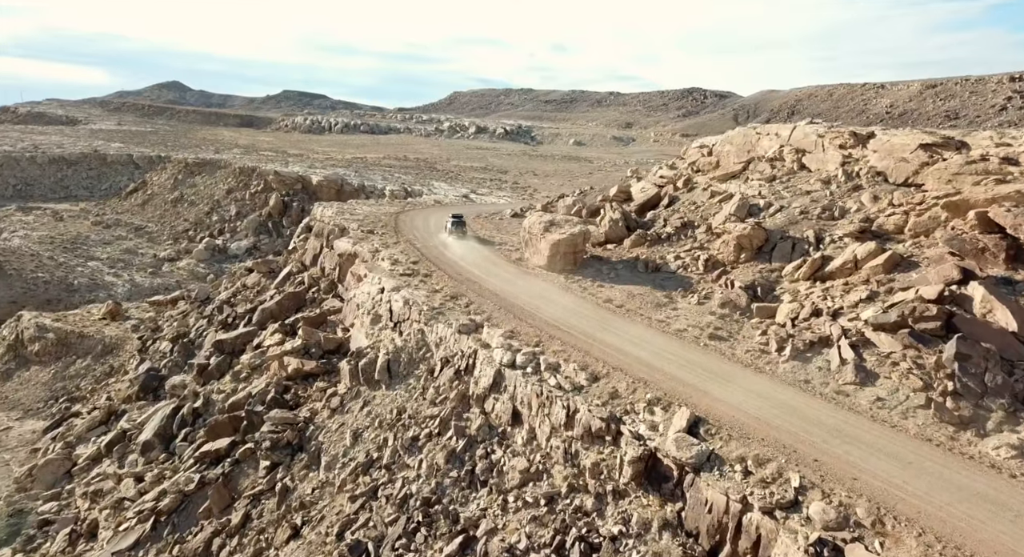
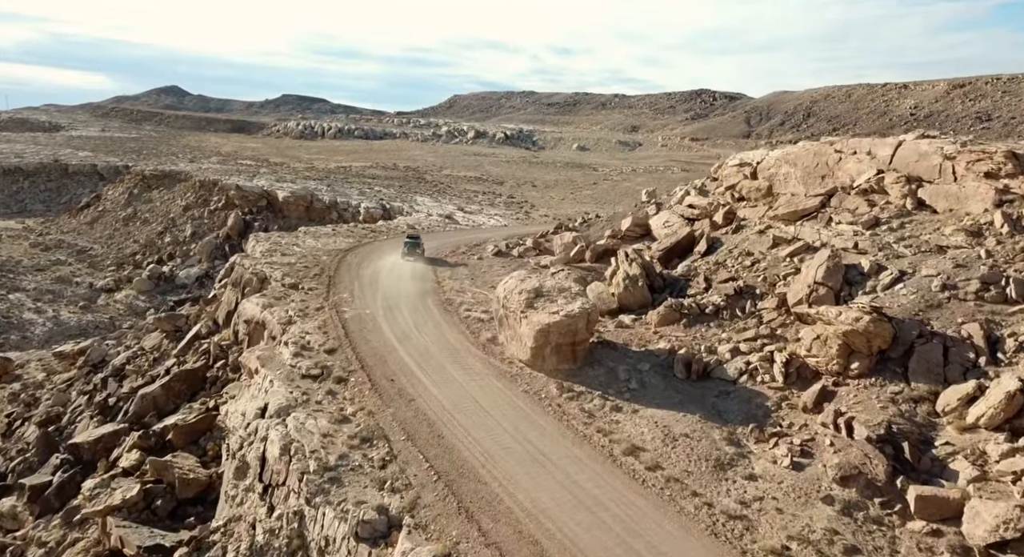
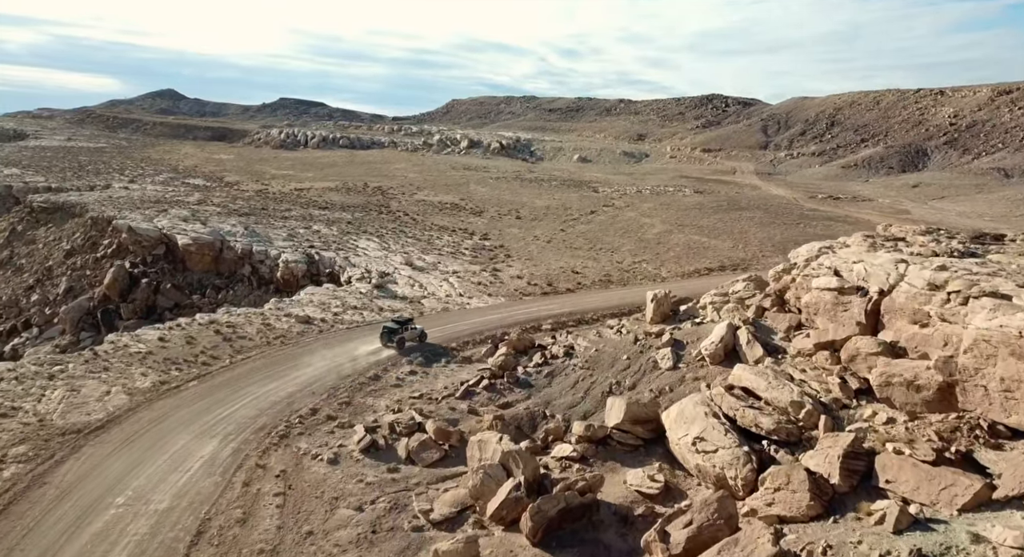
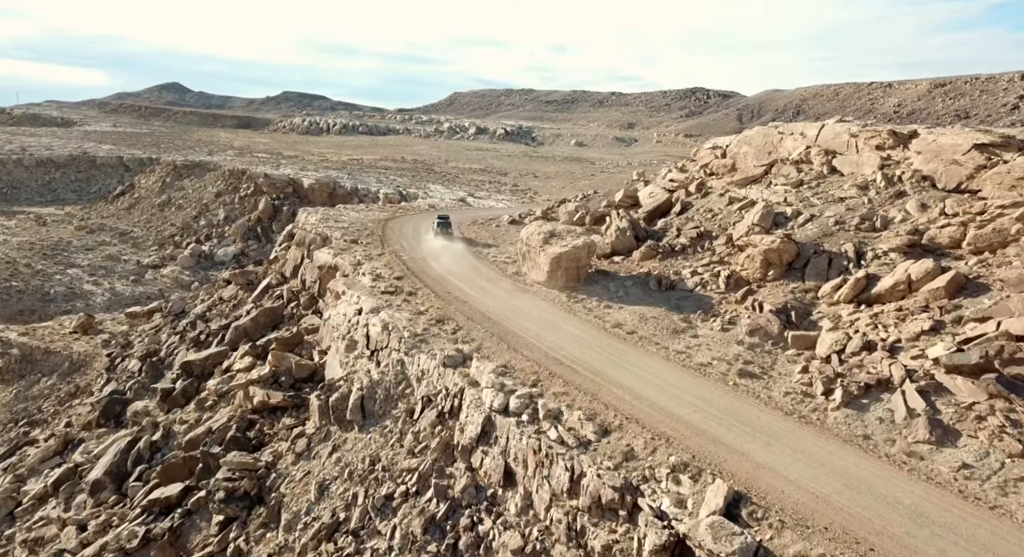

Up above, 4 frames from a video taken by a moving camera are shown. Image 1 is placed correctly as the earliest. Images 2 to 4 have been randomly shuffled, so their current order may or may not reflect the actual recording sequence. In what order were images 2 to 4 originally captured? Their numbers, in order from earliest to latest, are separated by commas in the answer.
4, 2, 3
